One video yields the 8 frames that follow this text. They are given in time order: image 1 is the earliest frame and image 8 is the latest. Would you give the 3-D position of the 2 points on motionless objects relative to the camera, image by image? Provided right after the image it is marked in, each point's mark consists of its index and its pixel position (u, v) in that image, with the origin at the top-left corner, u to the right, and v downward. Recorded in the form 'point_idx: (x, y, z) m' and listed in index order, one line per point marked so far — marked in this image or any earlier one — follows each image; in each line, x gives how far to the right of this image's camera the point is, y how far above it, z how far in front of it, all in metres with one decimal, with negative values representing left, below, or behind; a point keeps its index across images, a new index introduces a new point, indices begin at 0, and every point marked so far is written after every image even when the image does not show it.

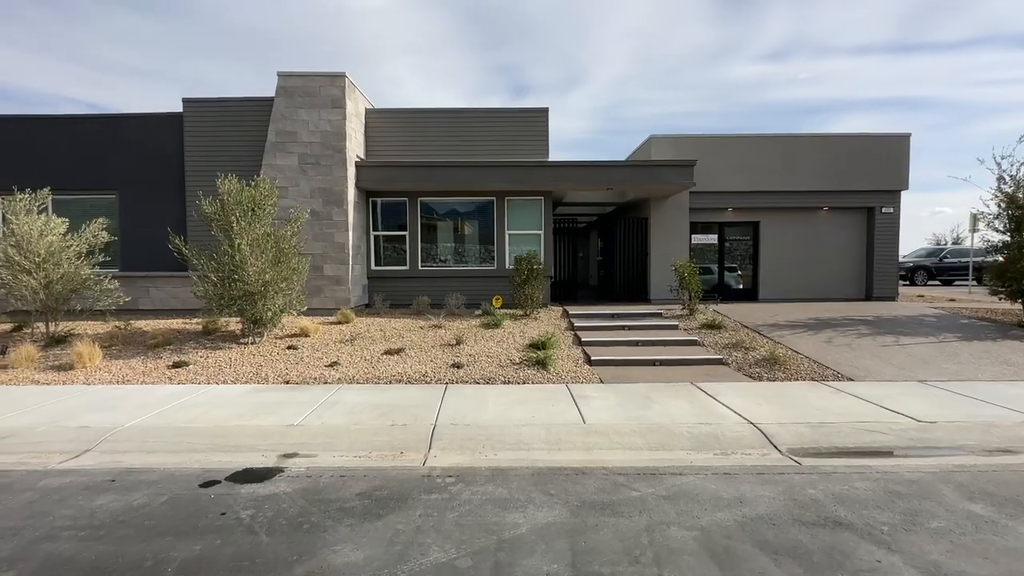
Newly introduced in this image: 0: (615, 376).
0: (+1.7, -1.4, +7.7) m
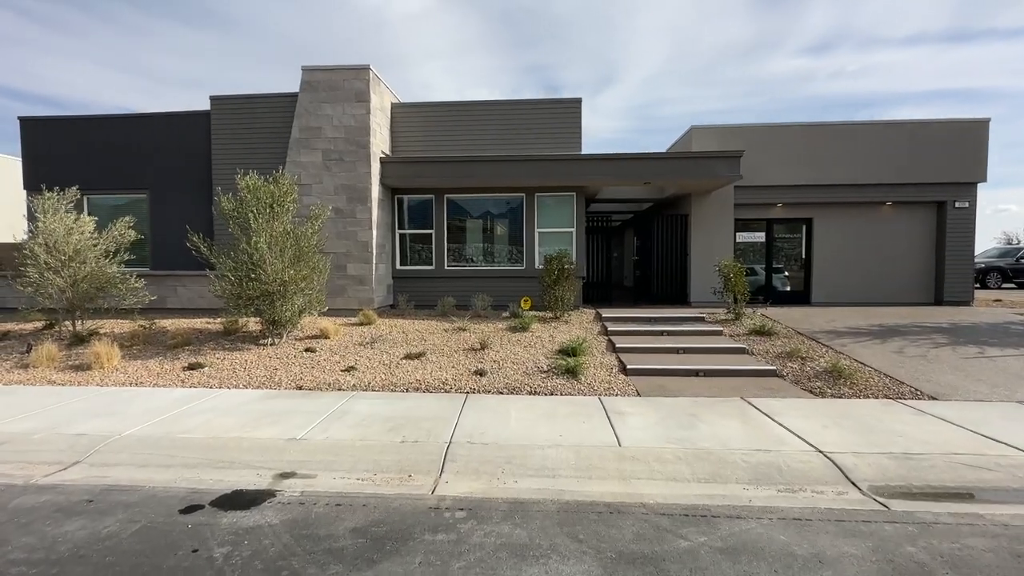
0: (+2.1, -1.5, +6.9) m
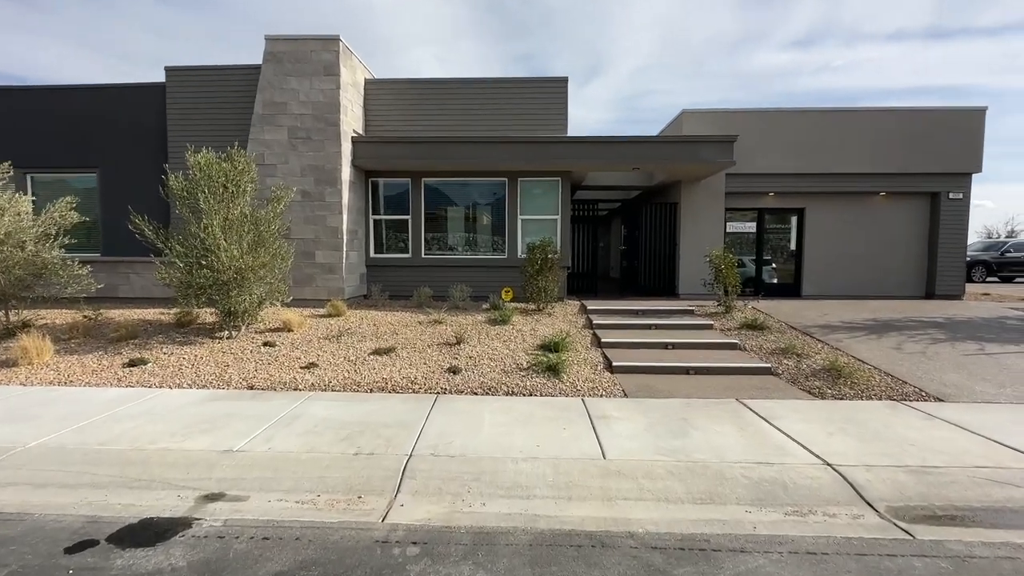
0: (+1.8, -1.4, +6.4) m
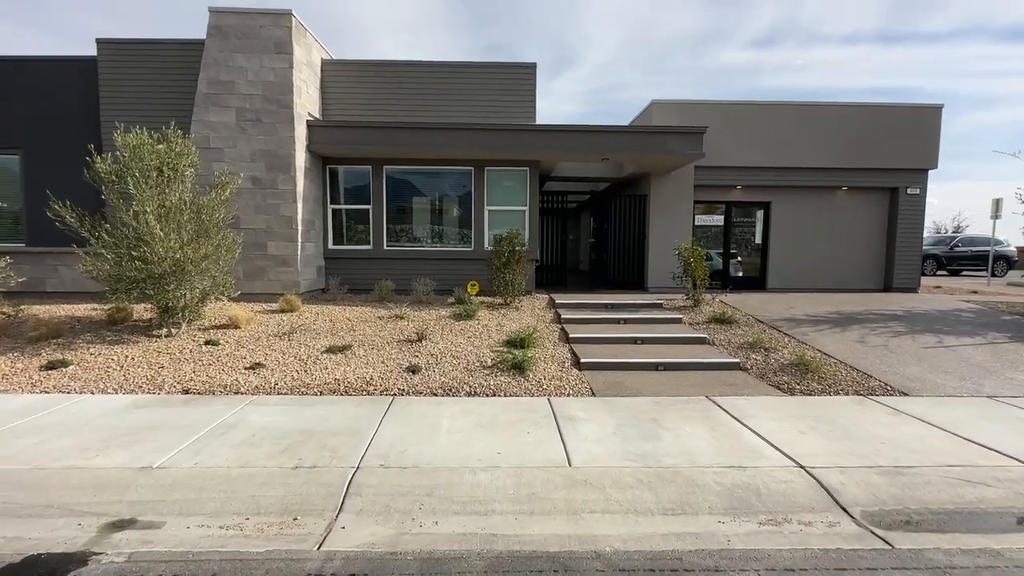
0: (+1.3, -1.3, +6.1) m
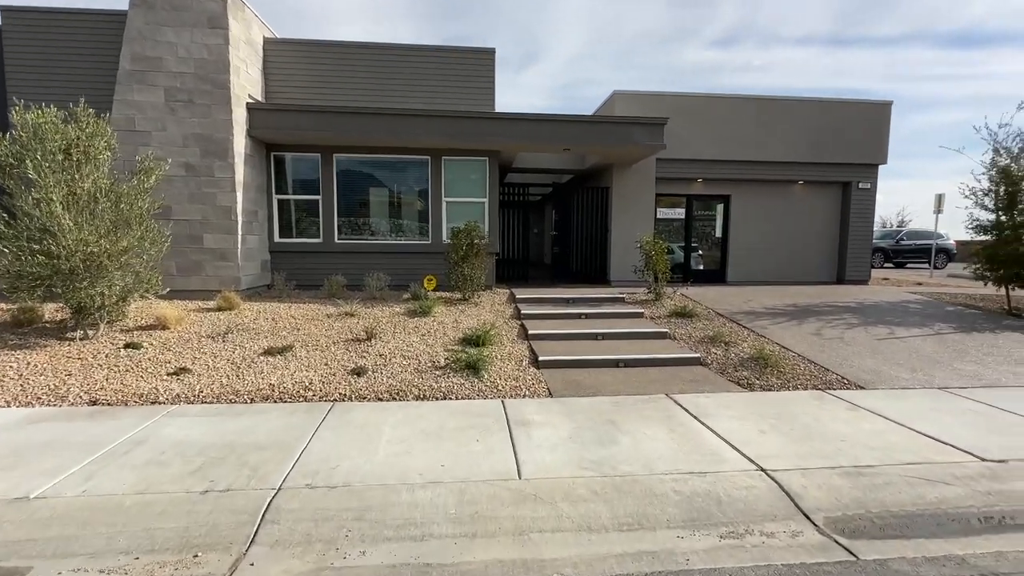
0: (+0.7, -1.2, +5.8) m
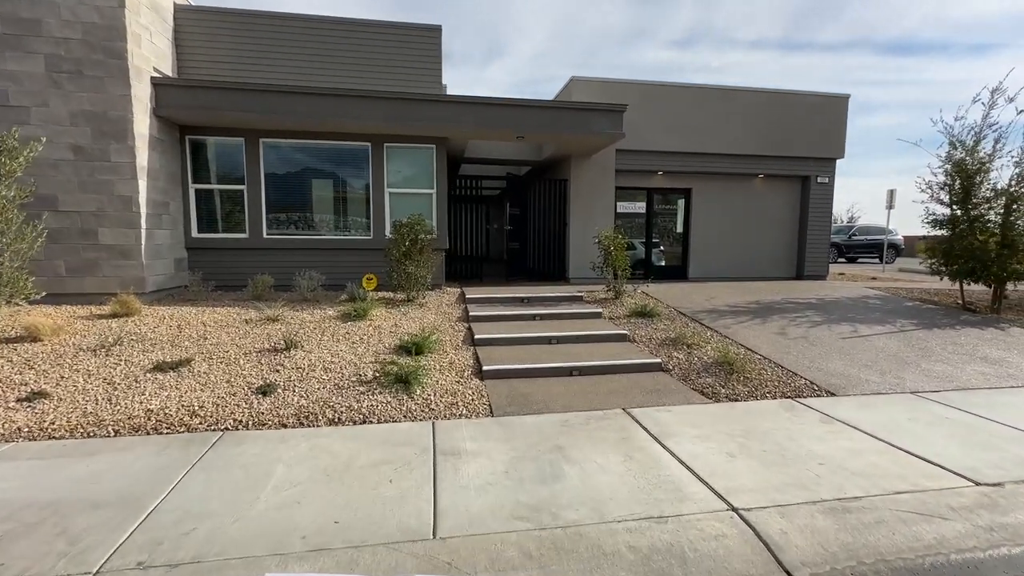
0: (0.0, -1.2, +5.1) m
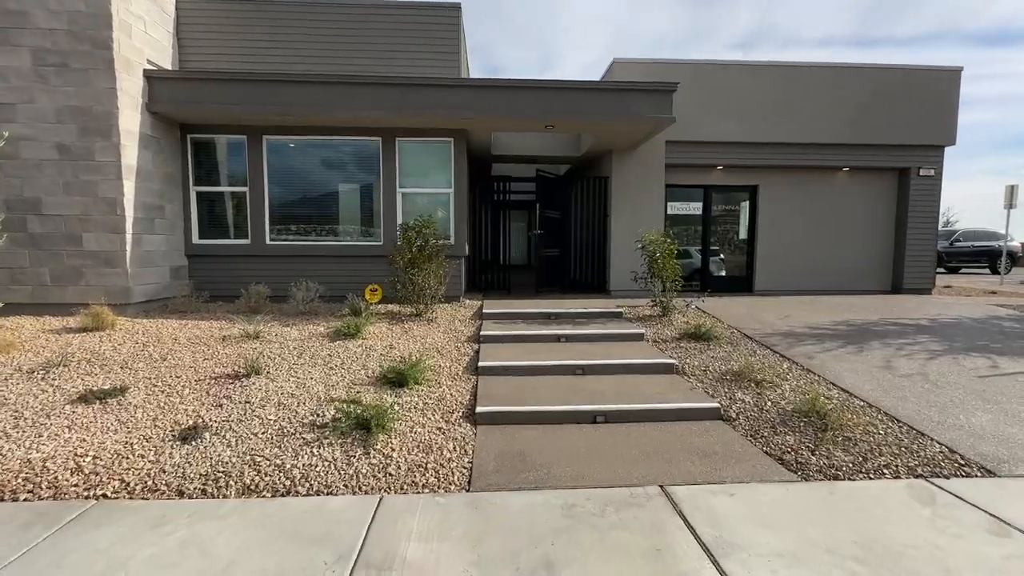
0: (0.0, -1.4, +3.7) m
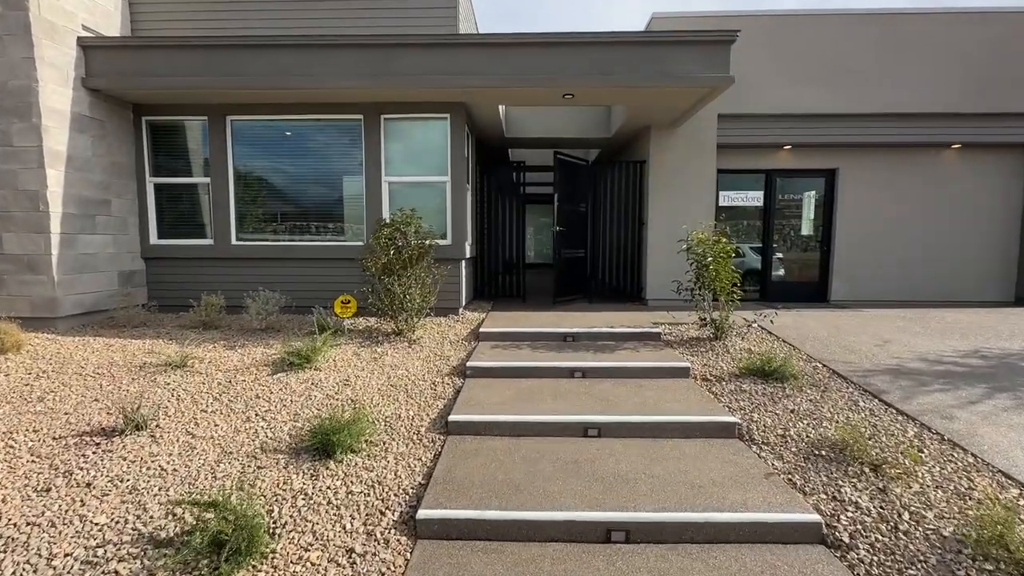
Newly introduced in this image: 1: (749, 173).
0: (-0.3, -1.6, +2.1) m
1: (+4.3, +2.1, +8.5) m
